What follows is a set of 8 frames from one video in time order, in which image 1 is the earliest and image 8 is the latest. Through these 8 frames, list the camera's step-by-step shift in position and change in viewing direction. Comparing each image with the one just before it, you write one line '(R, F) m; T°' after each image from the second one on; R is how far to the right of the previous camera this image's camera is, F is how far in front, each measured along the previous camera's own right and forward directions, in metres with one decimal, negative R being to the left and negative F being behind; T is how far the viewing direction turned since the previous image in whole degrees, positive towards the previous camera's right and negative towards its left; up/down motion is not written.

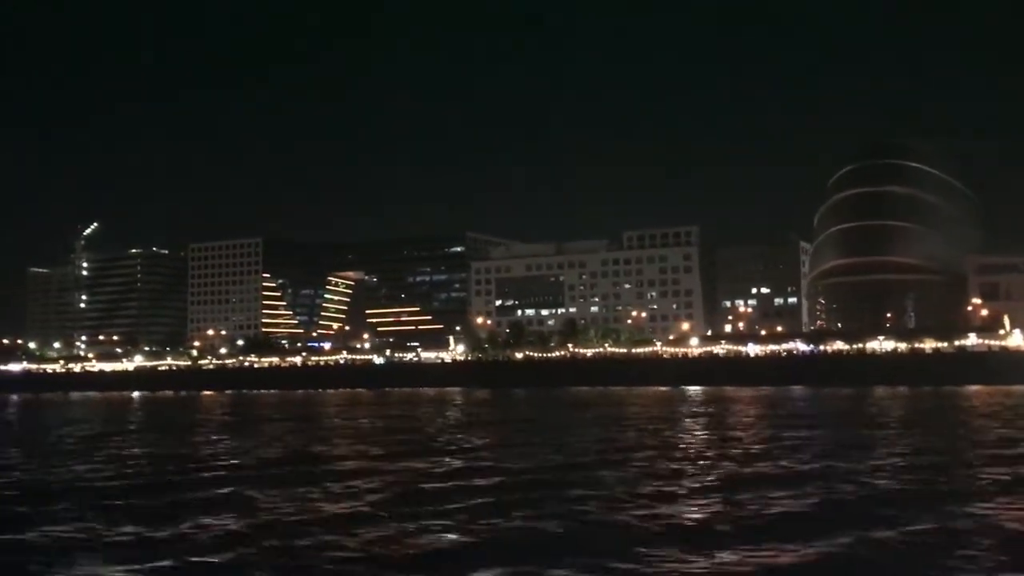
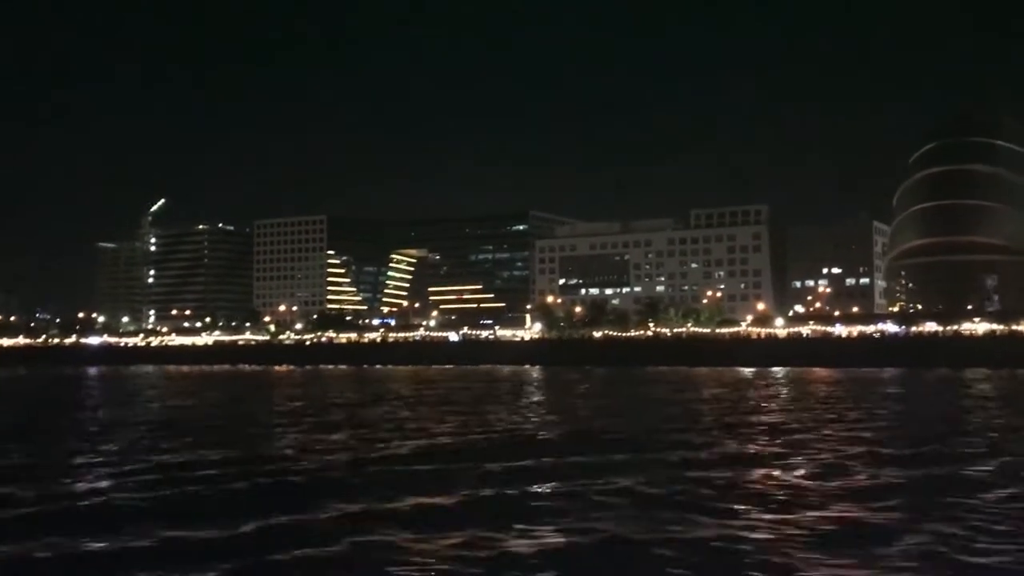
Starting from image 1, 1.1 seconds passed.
(-1.9, +0.6) m; -3°
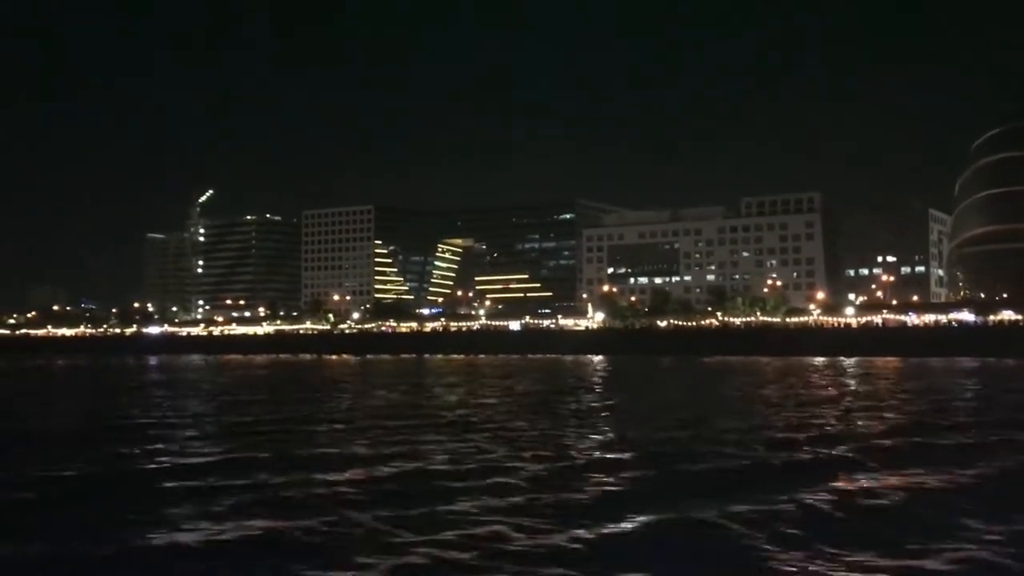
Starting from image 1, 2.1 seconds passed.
(-2.0, +0.3) m; -2°
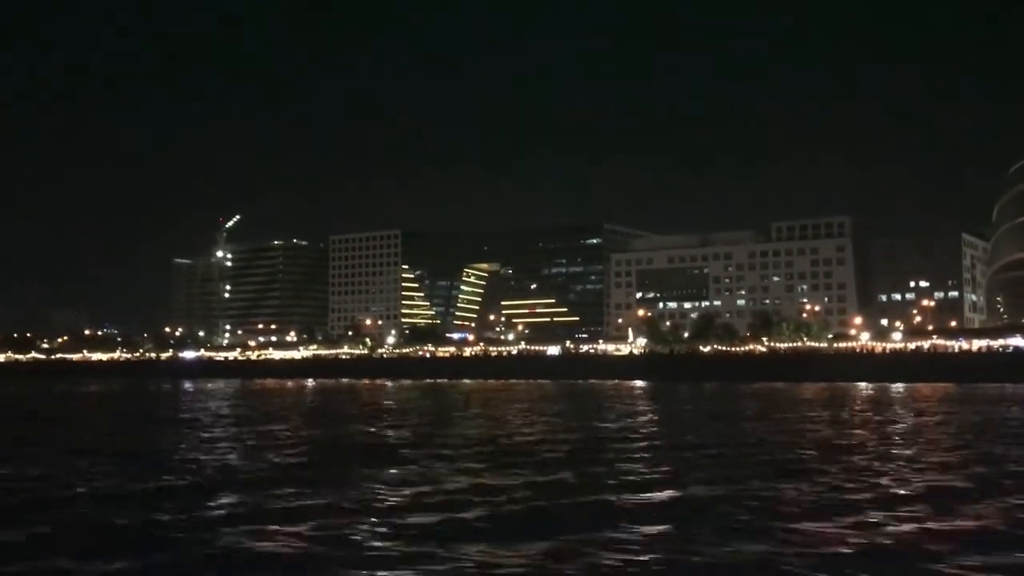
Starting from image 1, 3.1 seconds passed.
(-1.8, +0.3) m; -1°
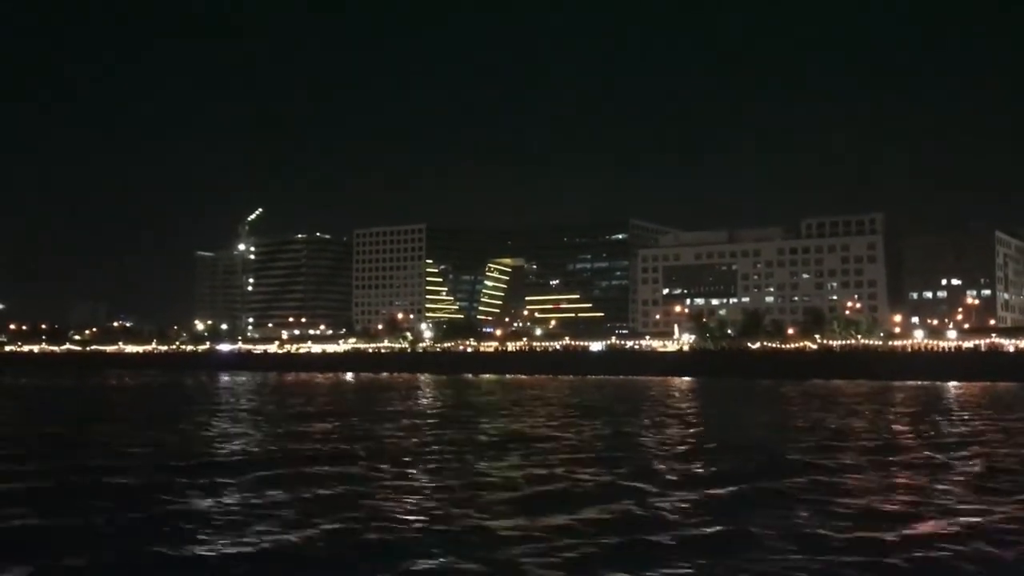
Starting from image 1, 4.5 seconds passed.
(-2.7, +0.5) m; -1°
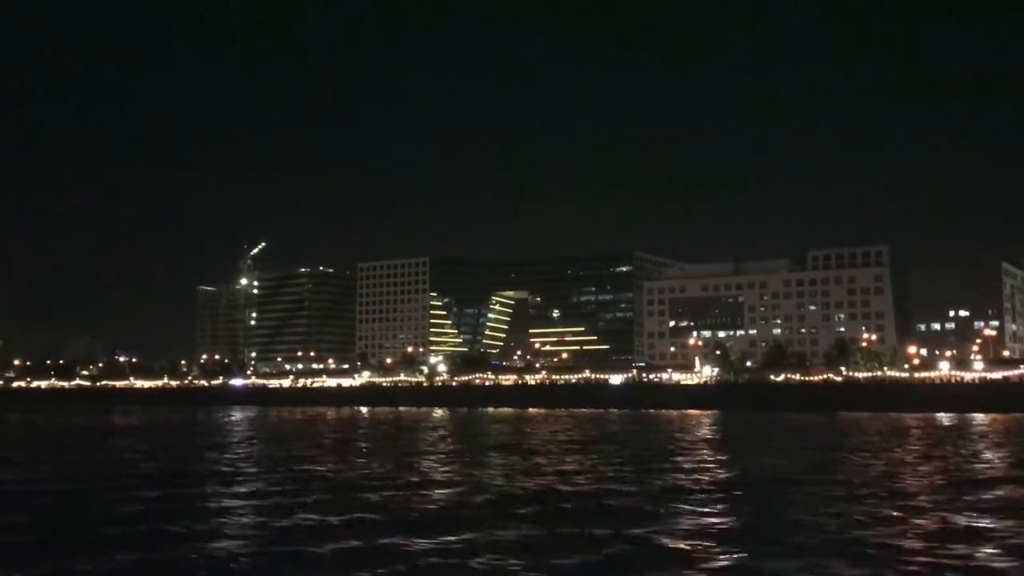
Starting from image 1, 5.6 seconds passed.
(-2.1, +0.2) m; 0°
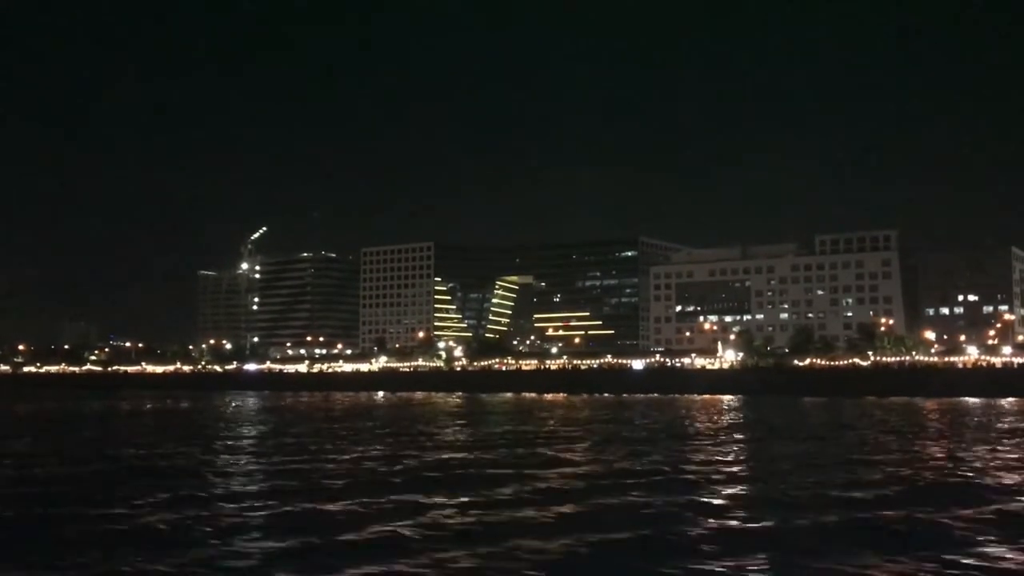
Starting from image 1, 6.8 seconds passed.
(-2.3, +0.5) m; 0°
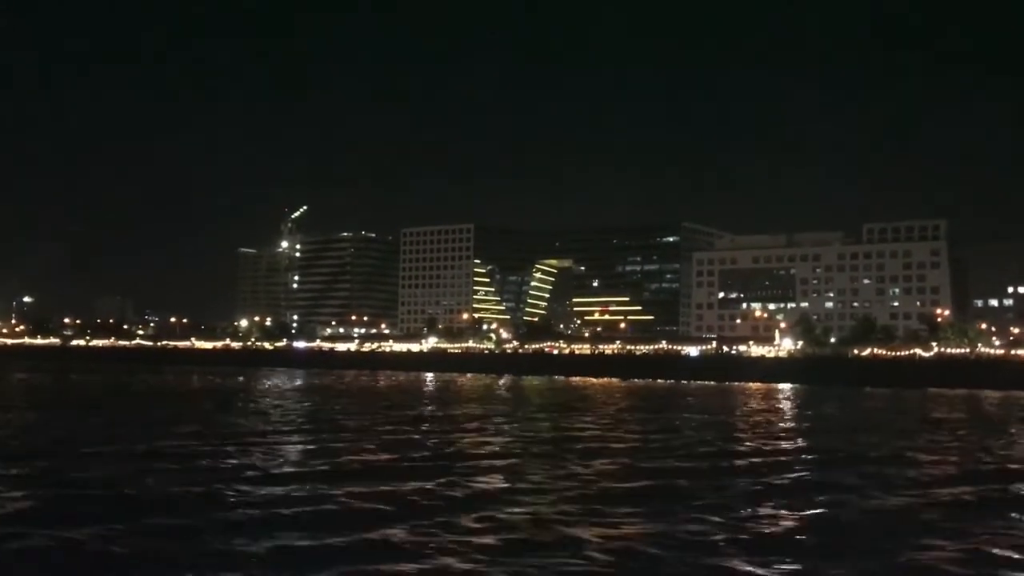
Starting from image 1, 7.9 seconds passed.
(-2.0, +0.4) m; -2°
